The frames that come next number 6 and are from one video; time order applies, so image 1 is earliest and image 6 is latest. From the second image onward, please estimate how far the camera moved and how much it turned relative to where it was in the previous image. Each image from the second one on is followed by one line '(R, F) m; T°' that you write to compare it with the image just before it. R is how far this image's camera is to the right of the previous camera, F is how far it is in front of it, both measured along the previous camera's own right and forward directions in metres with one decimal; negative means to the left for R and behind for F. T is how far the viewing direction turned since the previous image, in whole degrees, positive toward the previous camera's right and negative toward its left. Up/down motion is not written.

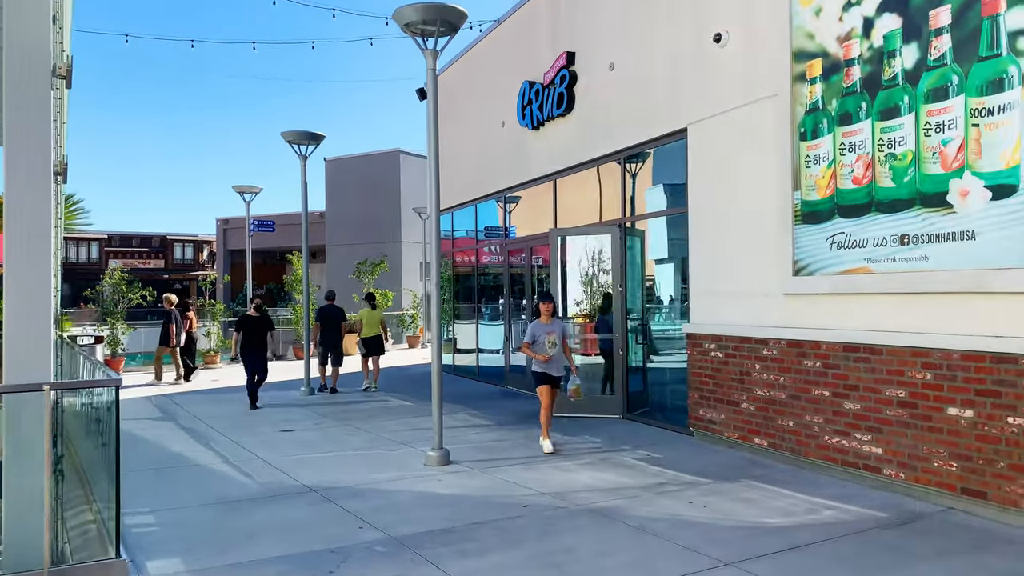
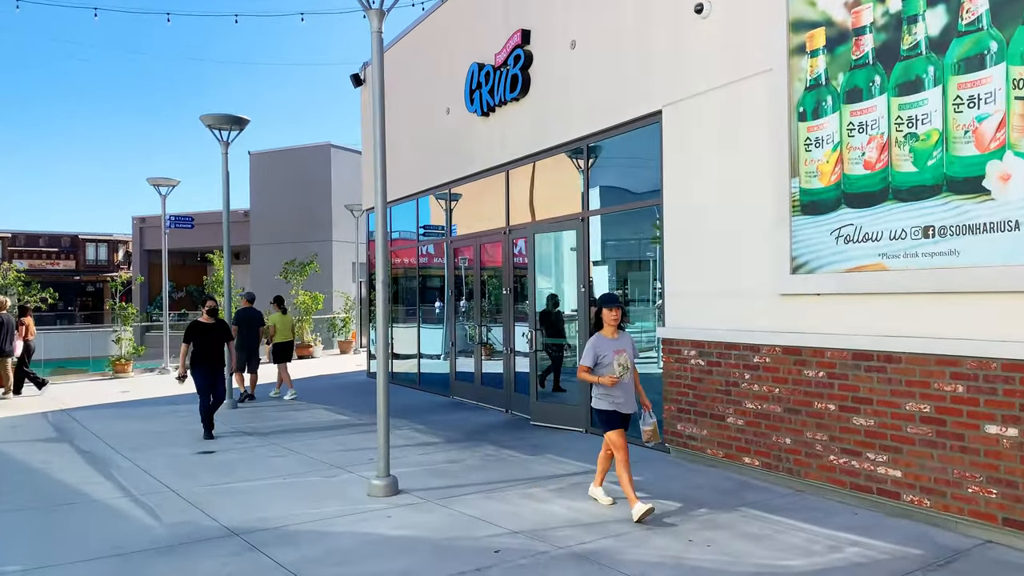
(-0.2, +1.0) m; +5°
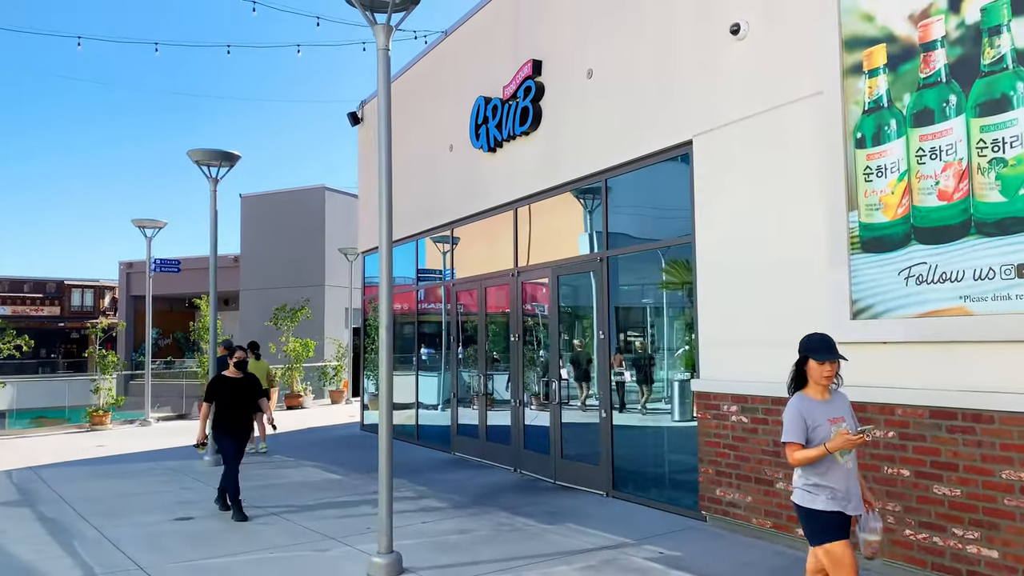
(-0.2, +0.7) m; +1°
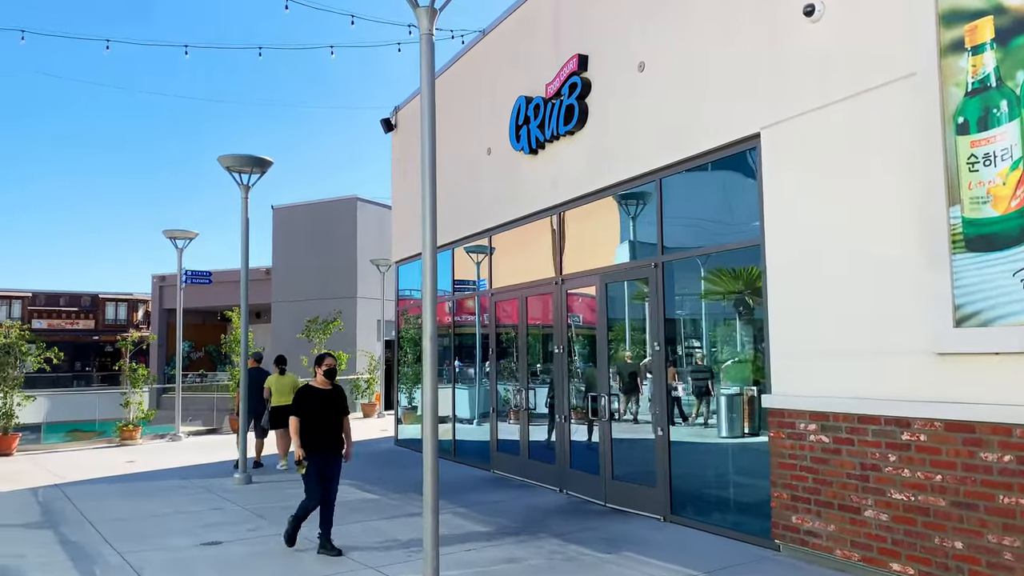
(-0.2, +0.5) m; -2°
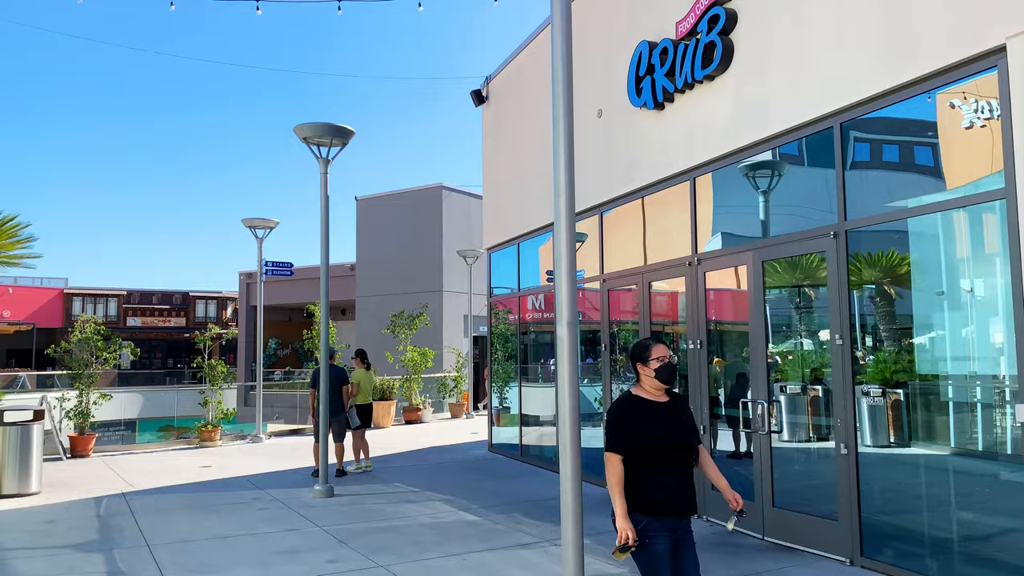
(-0.4, +1.5) m; -6°
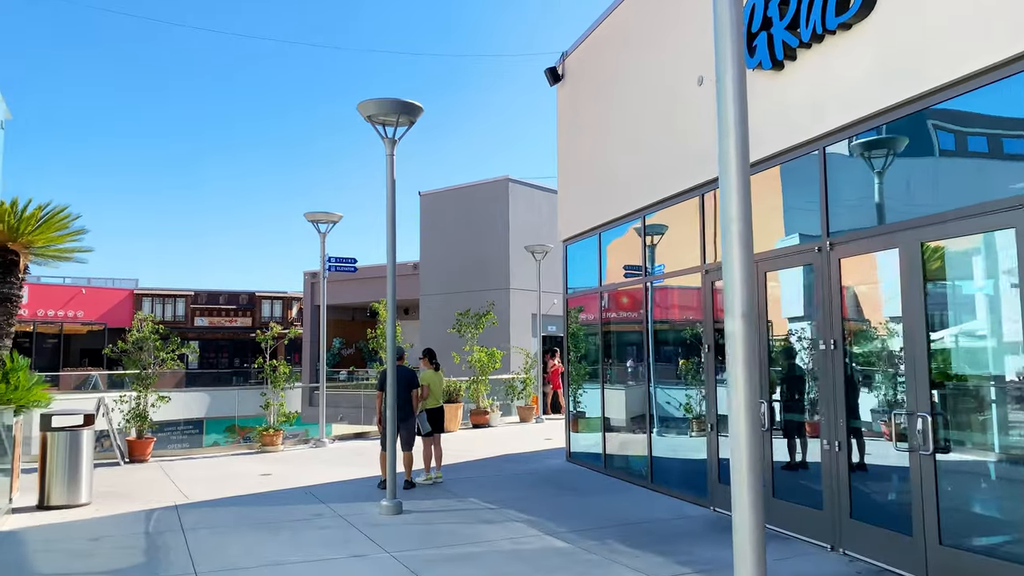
(-0.3, +1.0) m; -4°
